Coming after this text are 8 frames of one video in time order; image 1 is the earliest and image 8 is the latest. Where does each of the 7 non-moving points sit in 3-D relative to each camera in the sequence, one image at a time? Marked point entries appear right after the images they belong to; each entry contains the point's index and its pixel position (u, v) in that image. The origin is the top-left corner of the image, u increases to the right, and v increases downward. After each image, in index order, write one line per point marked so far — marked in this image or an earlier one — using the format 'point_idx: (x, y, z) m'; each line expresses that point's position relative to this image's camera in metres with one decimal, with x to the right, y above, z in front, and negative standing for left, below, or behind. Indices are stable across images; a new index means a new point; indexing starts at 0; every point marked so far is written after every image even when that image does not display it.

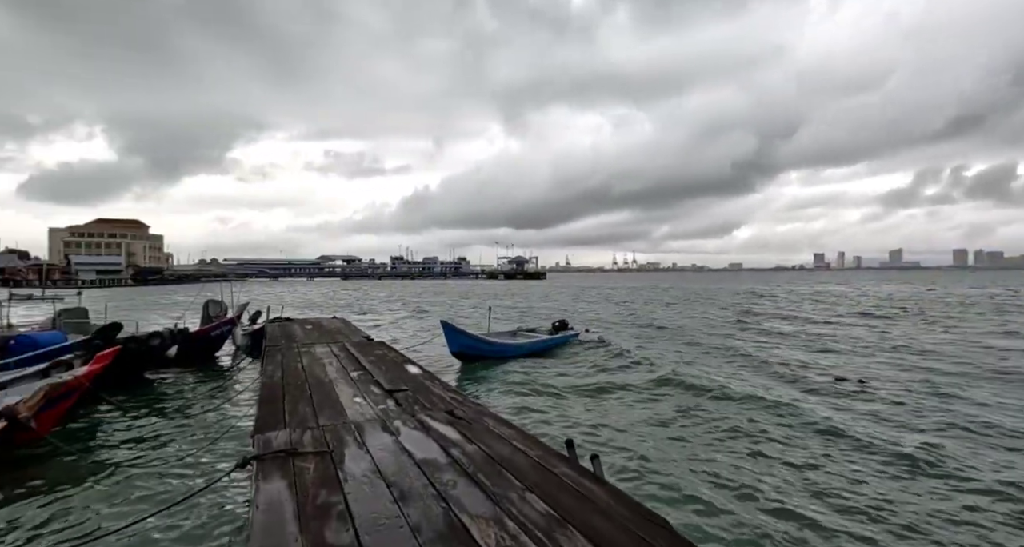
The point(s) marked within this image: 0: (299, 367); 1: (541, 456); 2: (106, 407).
0: (-2.7, -1.2, +5.5) m
1: (+0.2, -1.3, +3.2) m
2: (-8.2, -2.8, +8.7) m
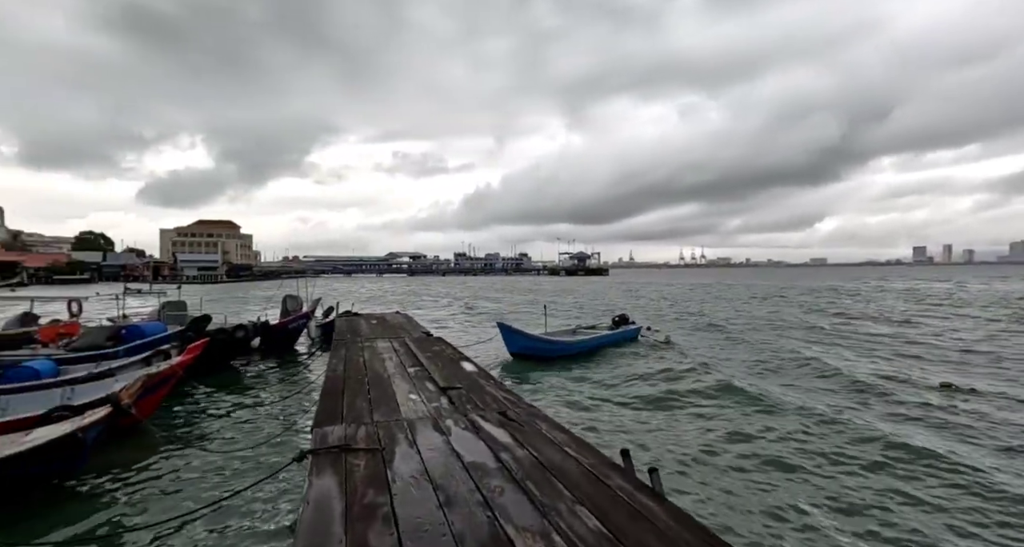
0: (-2.0, -1.1, +5.8) m
1: (+0.5, -1.3, +3.0) m
2: (-7.0, -2.7, +9.6) m
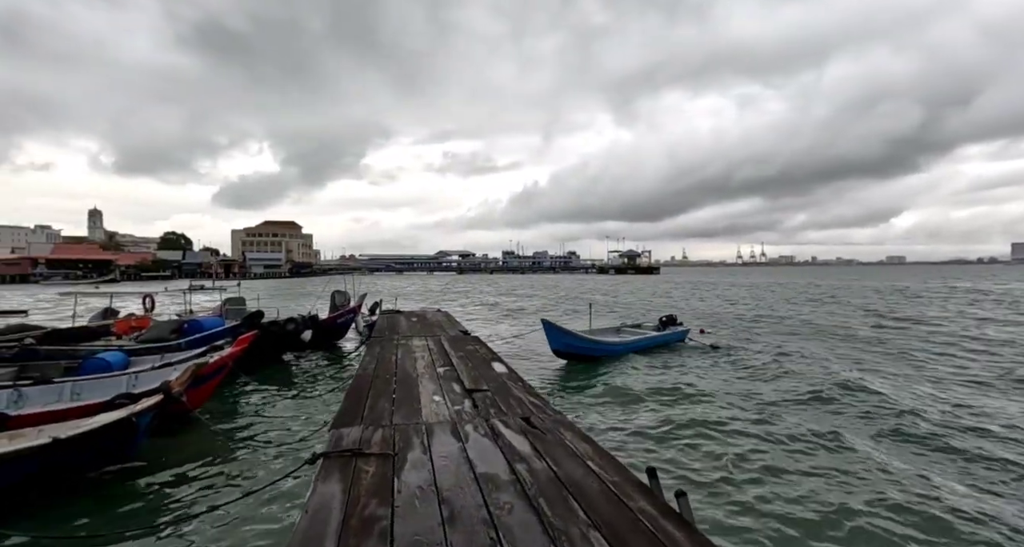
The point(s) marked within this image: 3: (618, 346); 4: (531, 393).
0: (-1.6, -1.1, +5.8) m
1: (+0.7, -1.3, +2.8) m
2: (-6.1, -2.6, +10.2) m
3: (+3.6, -2.5, +15.0) m
4: (+0.2, -1.2, +4.5) m
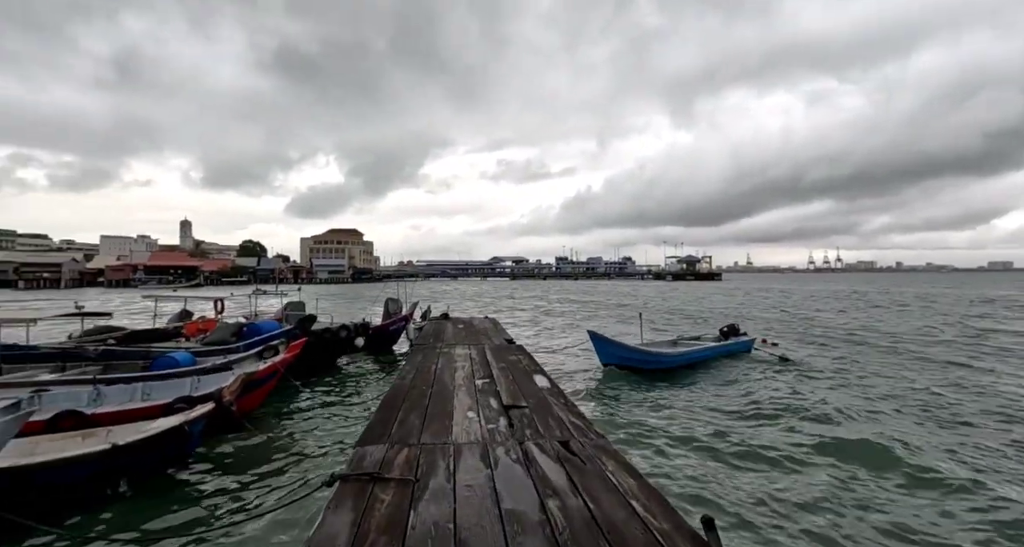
0: (-1.0, -1.2, +5.7) m
1: (+0.9, -1.4, +2.4) m
2: (-5.0, -2.8, +10.5) m
3: (+5.2, -2.8, +14.2) m
4: (+0.6, -1.3, +4.1) m
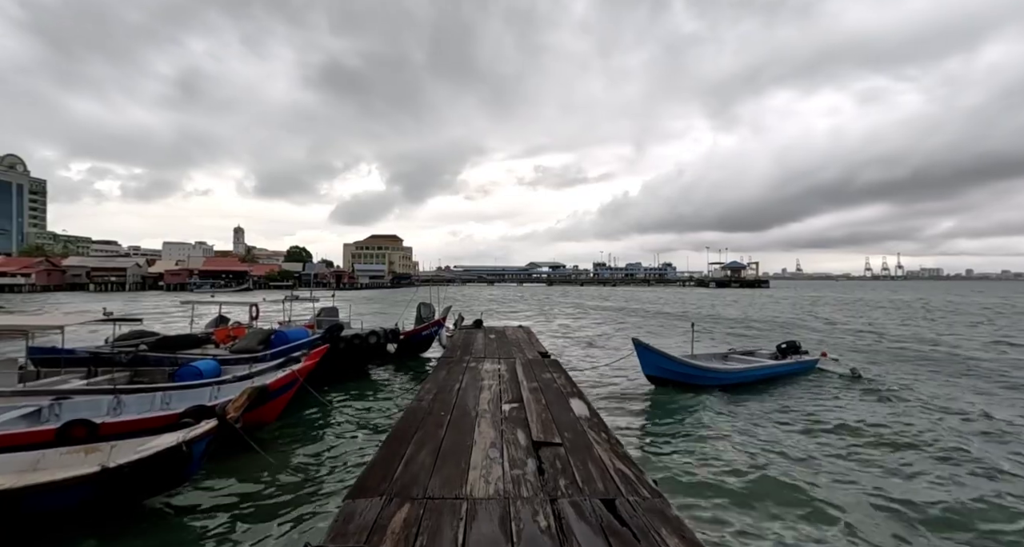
0: (-0.6, -1.3, +5.1) m
1: (+1.0, -1.4, +1.7) m
2: (-4.2, -2.9, +10.3) m
3: (+6.3, -3.0, +13.0) m
4: (+0.8, -1.4, +3.5) m
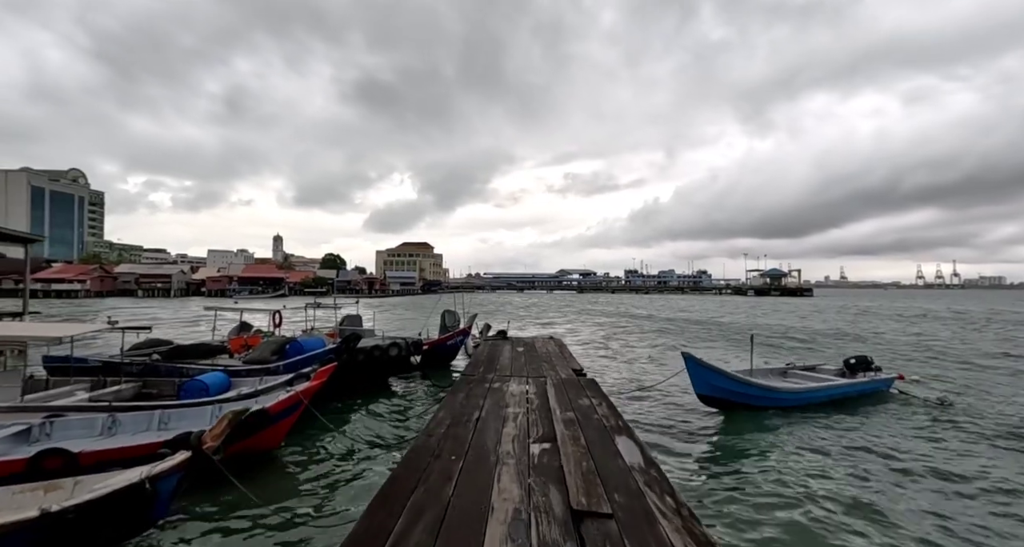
0: (-0.4, -1.4, +4.3) m
1: (+1.0, -1.4, +0.8) m
2: (-3.6, -3.1, +9.7) m
3: (+7.1, -3.2, +11.7) m
4: (+1.0, -1.4, +2.6) m
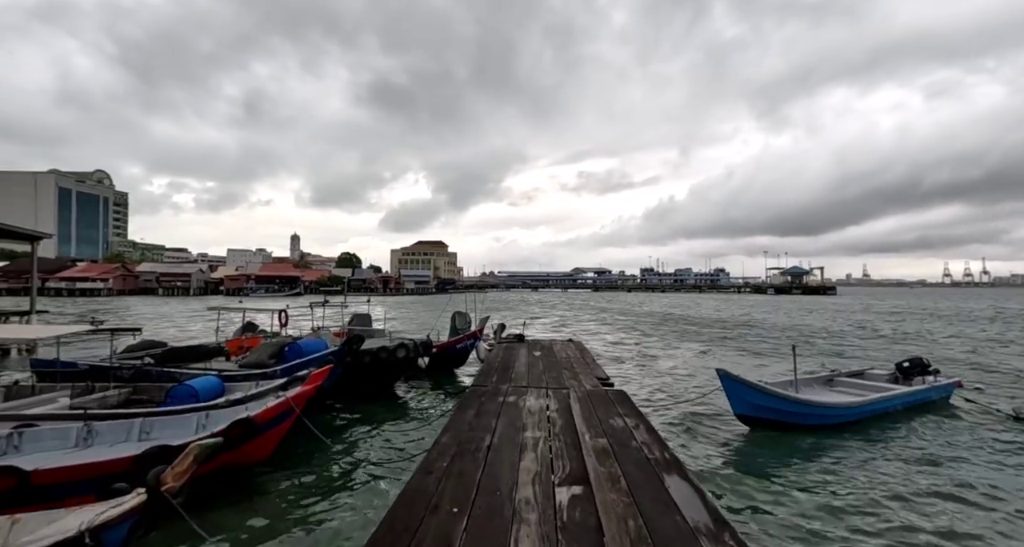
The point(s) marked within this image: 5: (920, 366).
0: (-0.2, -1.3, +3.6) m
1: (+1.1, -1.4, +0.1) m
2: (-3.3, -3.0, +9.1) m
3: (+7.5, -3.1, +10.8) m
4: (+1.1, -1.4, +1.8) m
5: (+11.3, -2.6, +12.9) m
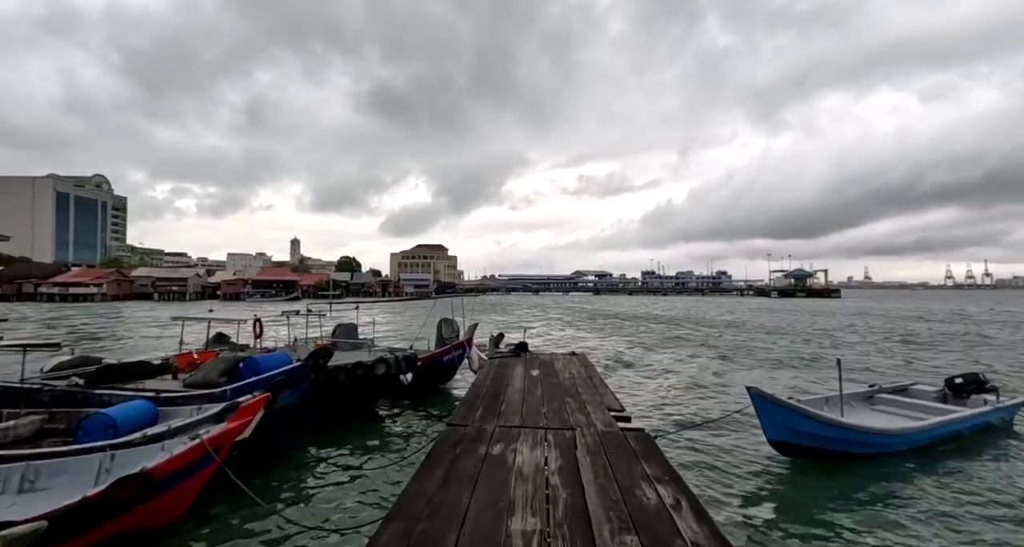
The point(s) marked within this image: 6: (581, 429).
0: (-0.3, -1.4, +2.5) m
1: (+1.0, -1.4, -1.0) m
2: (-3.3, -3.1, +8.0) m
3: (+7.4, -3.2, +9.7) m
4: (+1.0, -1.4, +0.7) m
5: (+11.2, -2.7, +11.7) m
6: (+0.9, -1.5, +4.9) m
